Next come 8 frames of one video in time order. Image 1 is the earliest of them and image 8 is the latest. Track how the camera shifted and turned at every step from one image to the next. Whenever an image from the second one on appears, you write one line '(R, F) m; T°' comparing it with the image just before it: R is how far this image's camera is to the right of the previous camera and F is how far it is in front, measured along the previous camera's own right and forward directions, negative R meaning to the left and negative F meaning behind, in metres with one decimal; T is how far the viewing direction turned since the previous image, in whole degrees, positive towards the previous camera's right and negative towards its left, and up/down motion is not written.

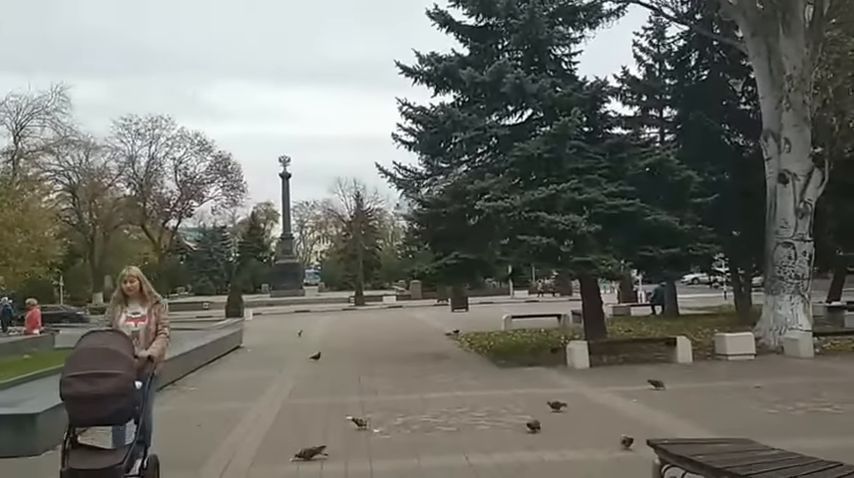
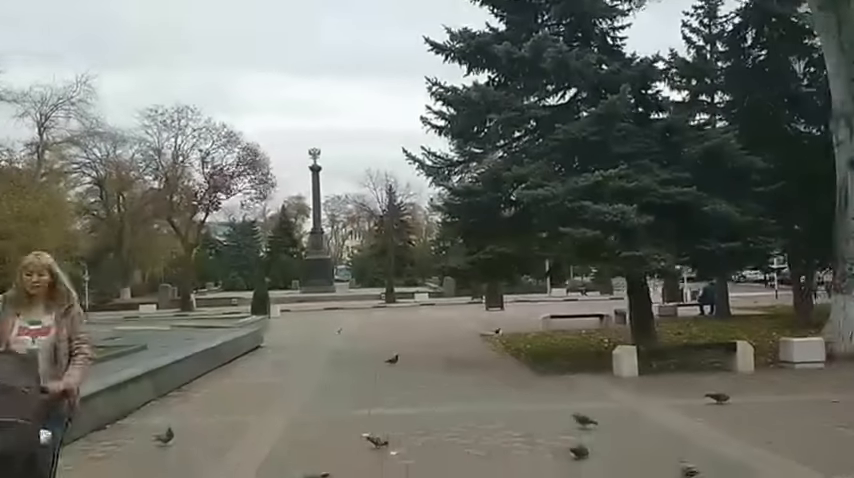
(+0.1, +1.8) m; -2°
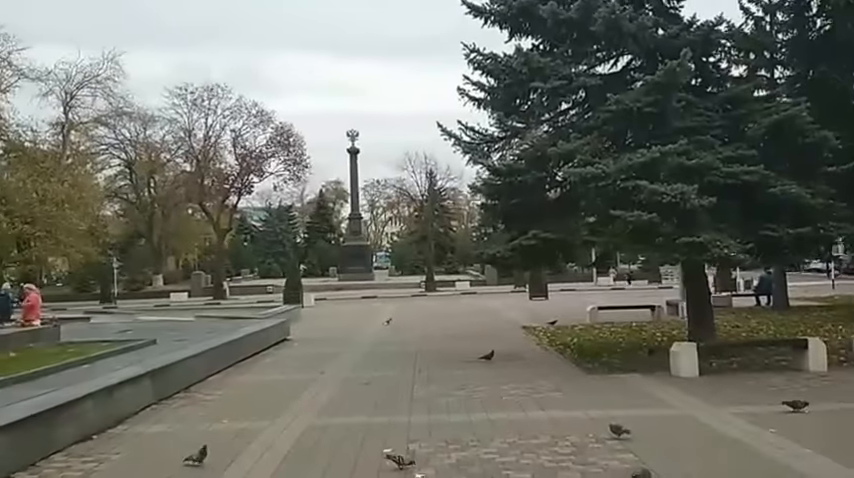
(+0.1, +1.6) m; -3°
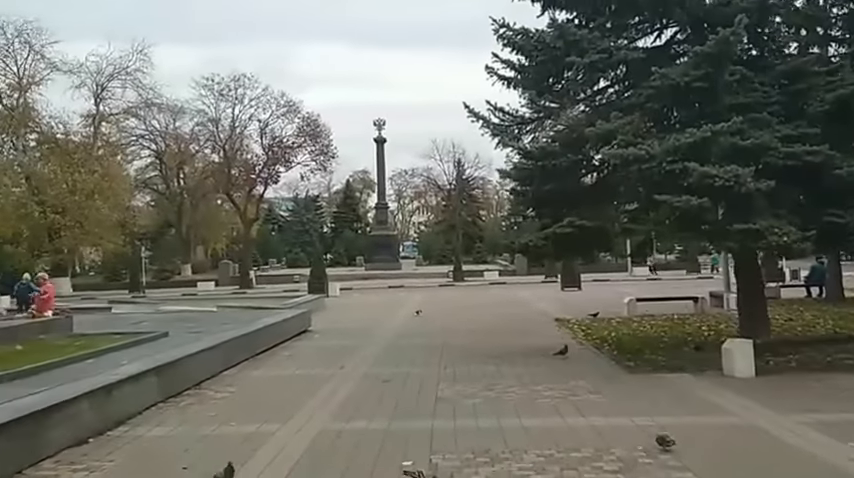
(0.0, +1.1) m; -2°
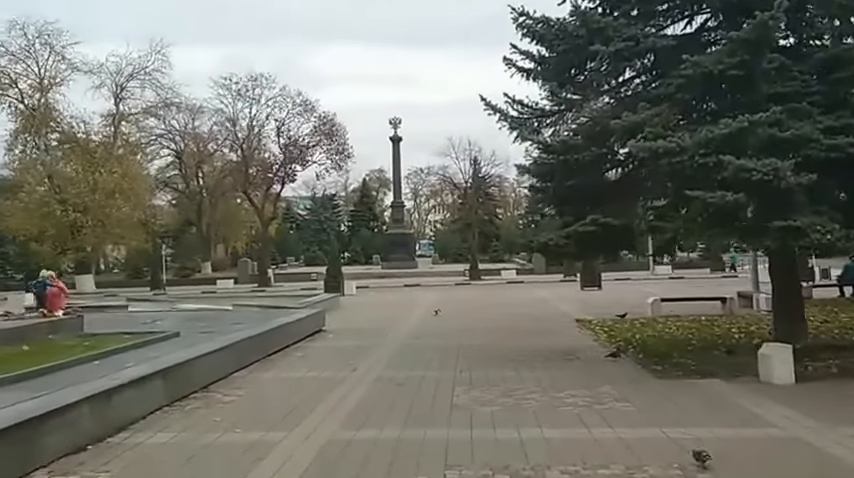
(0.0, +0.7) m; -1°
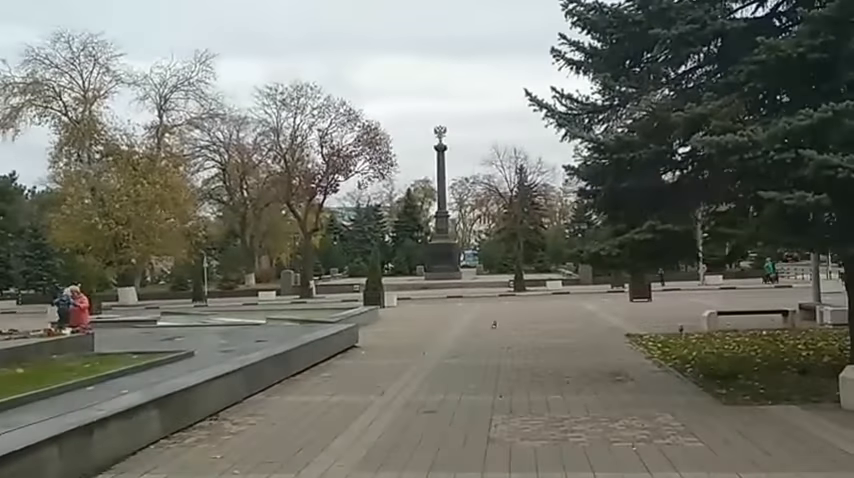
(+0.1, +1.4) m; -3°
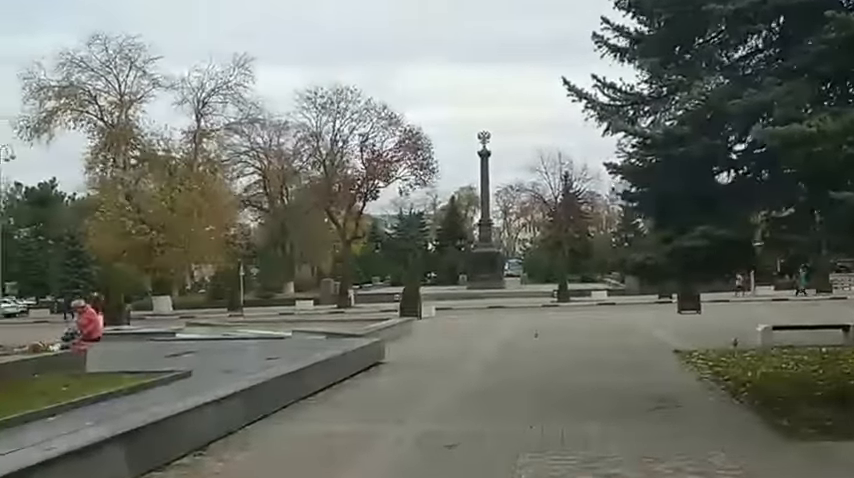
(+0.3, +1.5) m; -3°
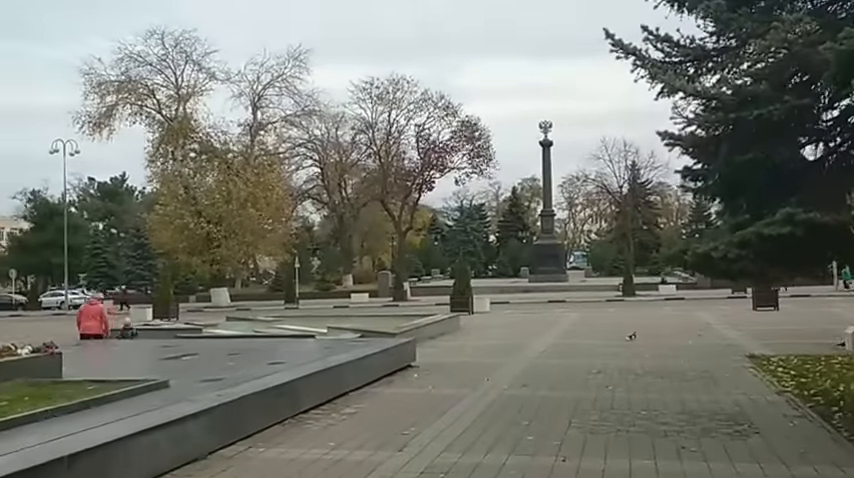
(+0.6, +2.1) m; -4°
